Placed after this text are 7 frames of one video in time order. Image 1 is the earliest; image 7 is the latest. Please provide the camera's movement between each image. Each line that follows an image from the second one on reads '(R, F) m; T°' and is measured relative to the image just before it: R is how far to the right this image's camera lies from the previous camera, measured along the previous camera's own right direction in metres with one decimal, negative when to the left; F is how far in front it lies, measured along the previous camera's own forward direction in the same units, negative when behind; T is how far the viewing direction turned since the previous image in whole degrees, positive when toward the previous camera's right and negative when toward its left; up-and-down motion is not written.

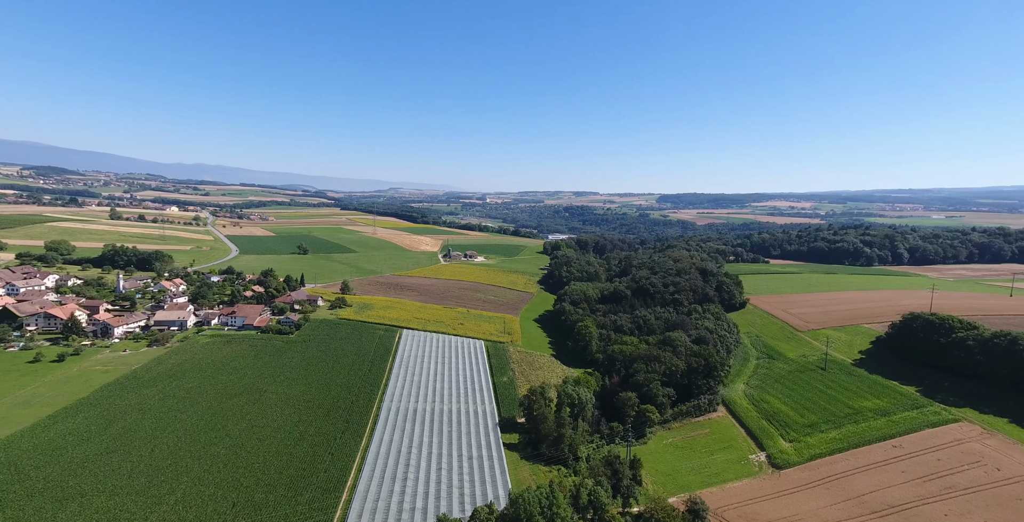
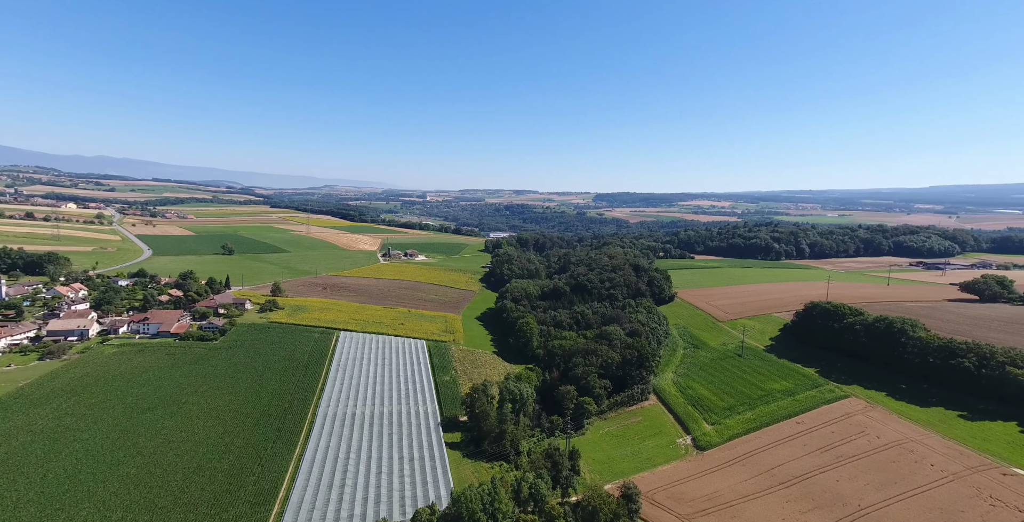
(+1.1, -0.9) m; +7°
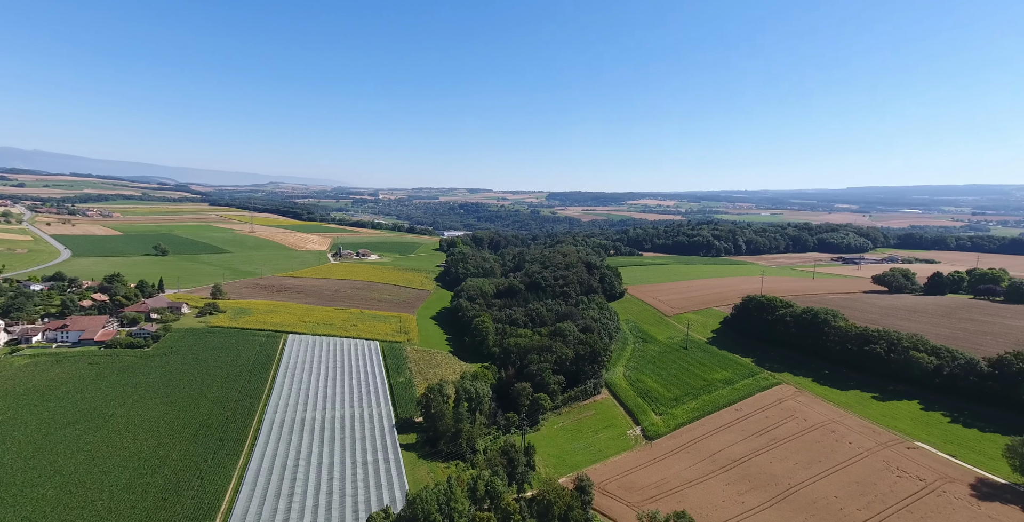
(+0.6, -0.5) m; +5°
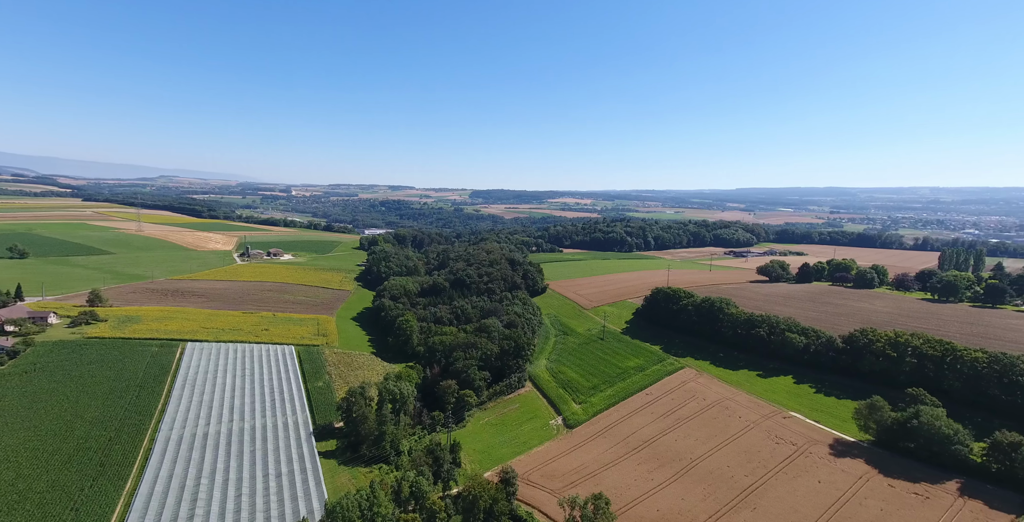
(+0.6, -0.8) m; +9°
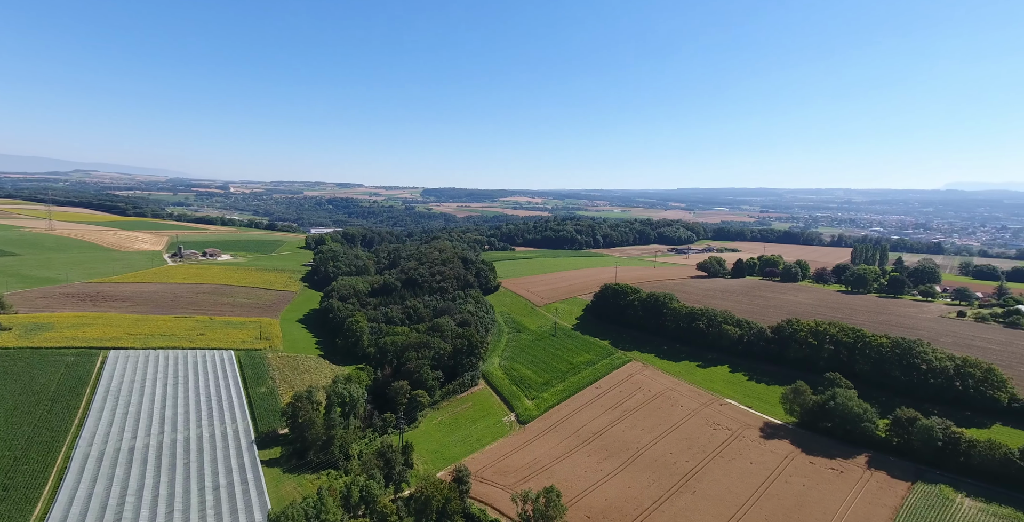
(+0.3, -0.4) m; +6°
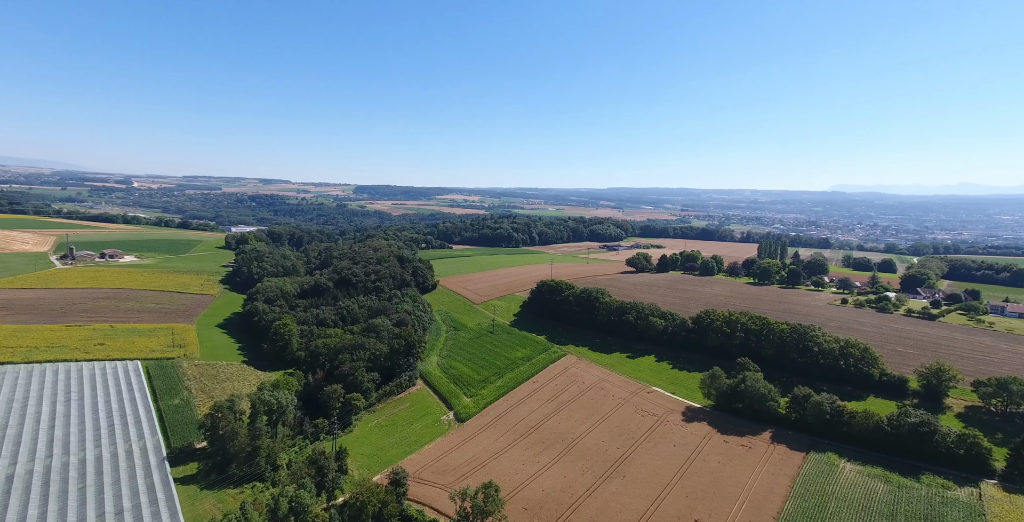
(+0.3, -0.4) m; +7°
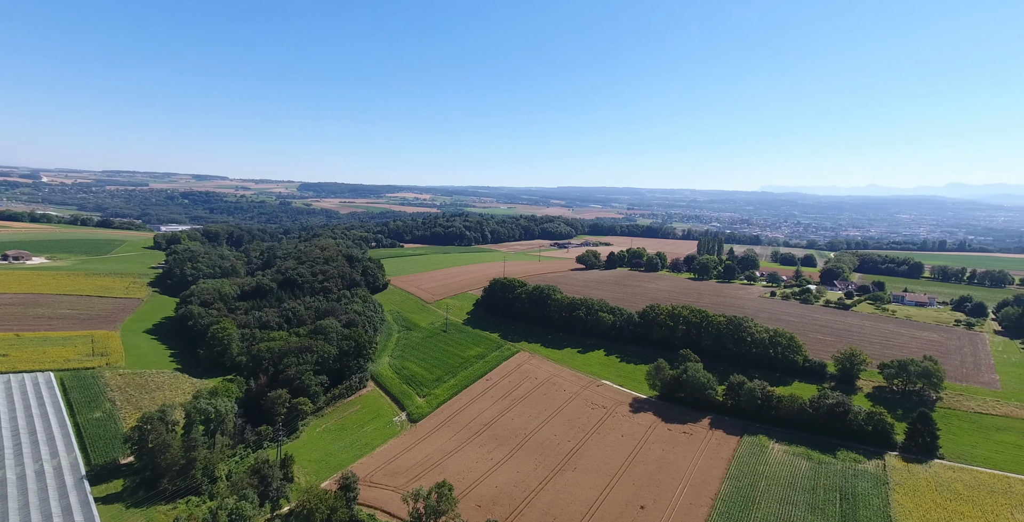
(+0.2, -0.2) m; +6°
